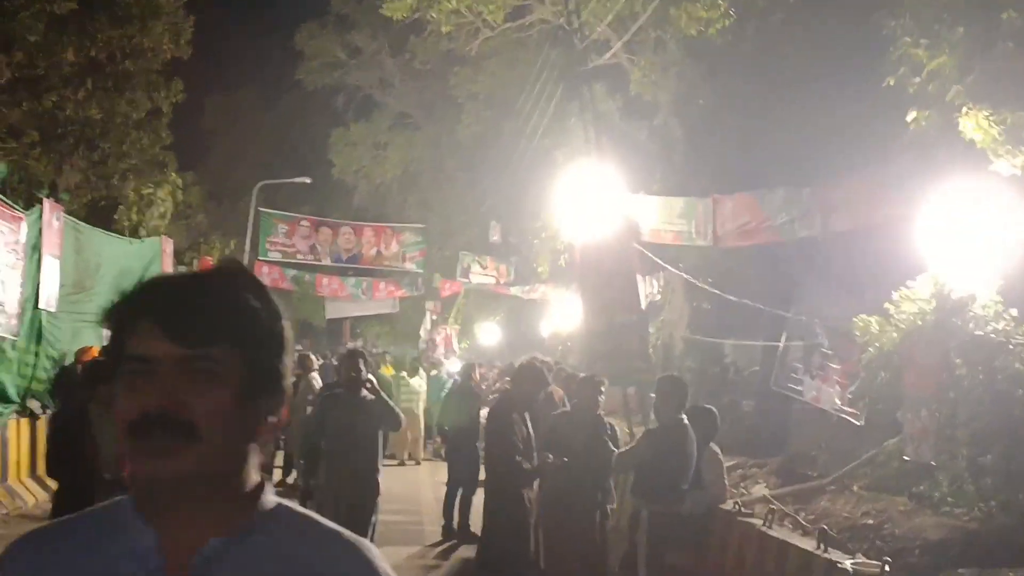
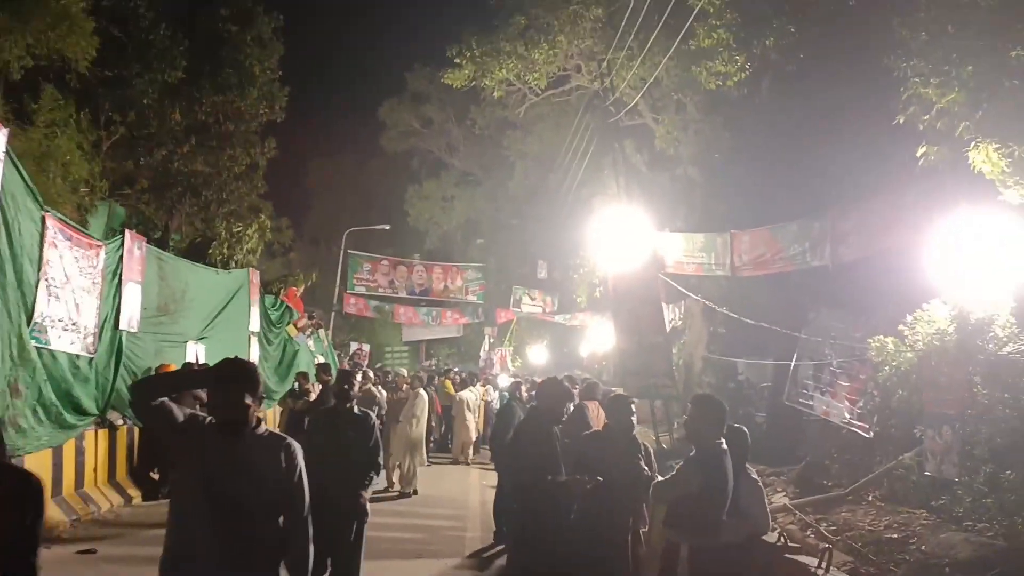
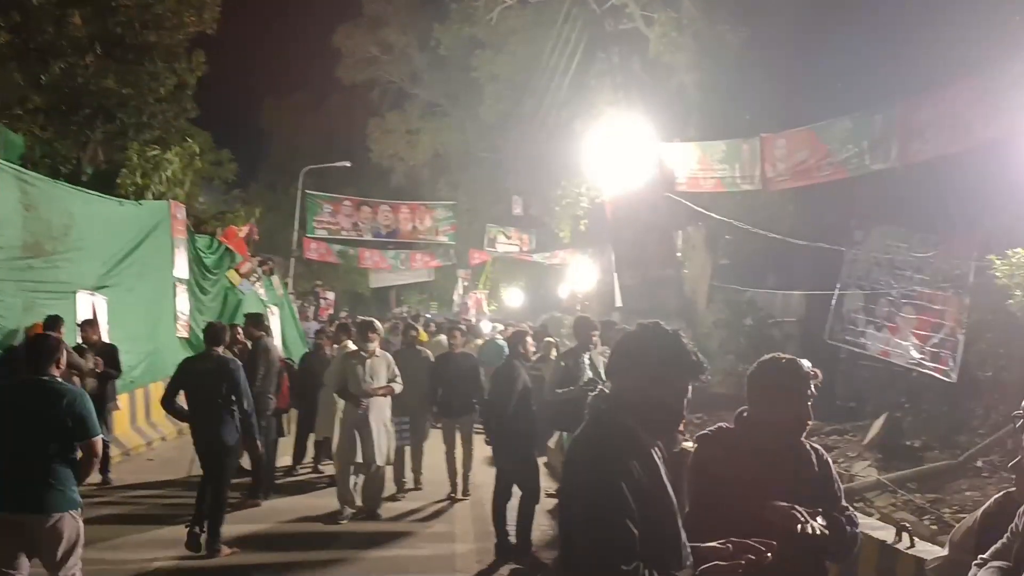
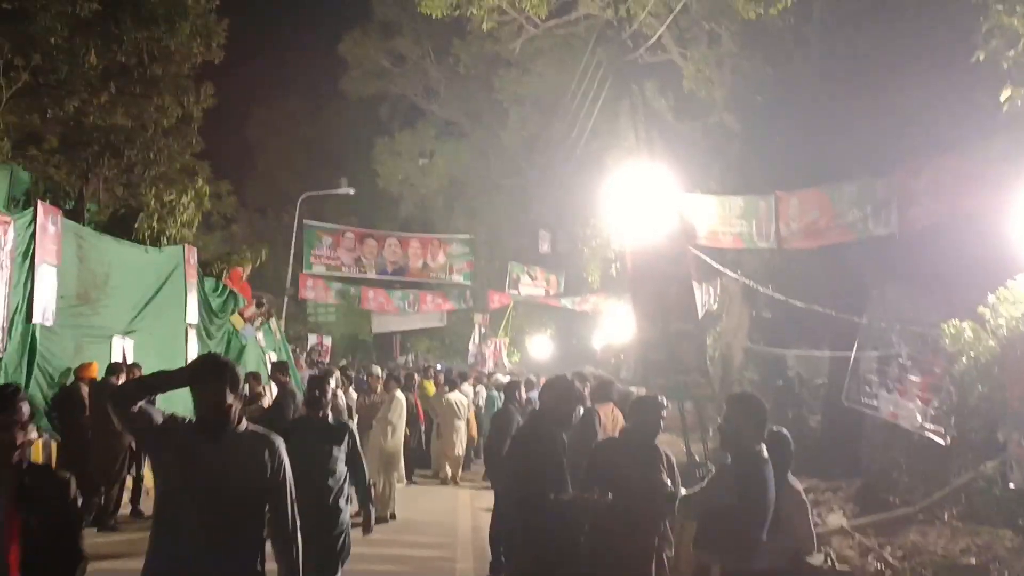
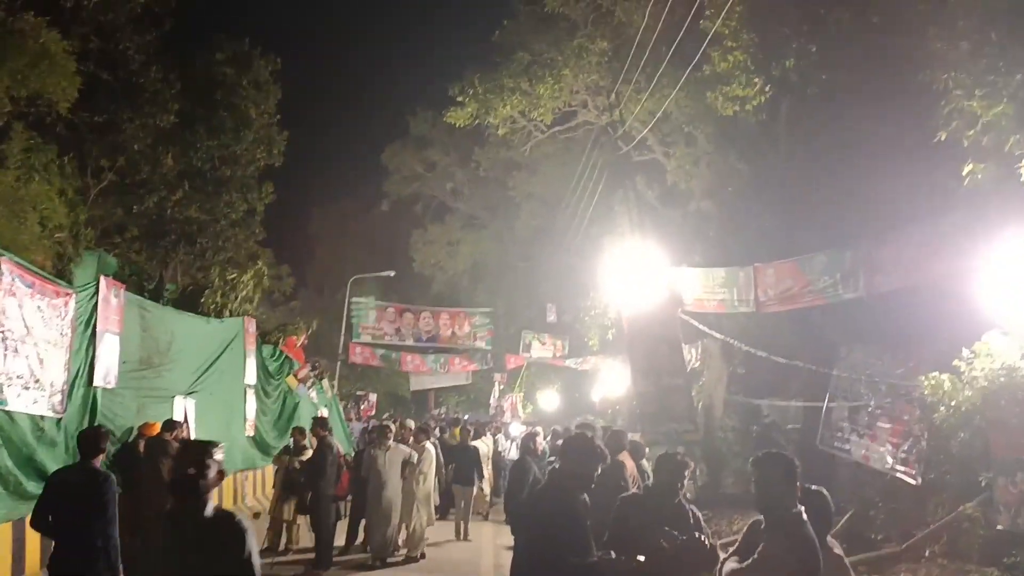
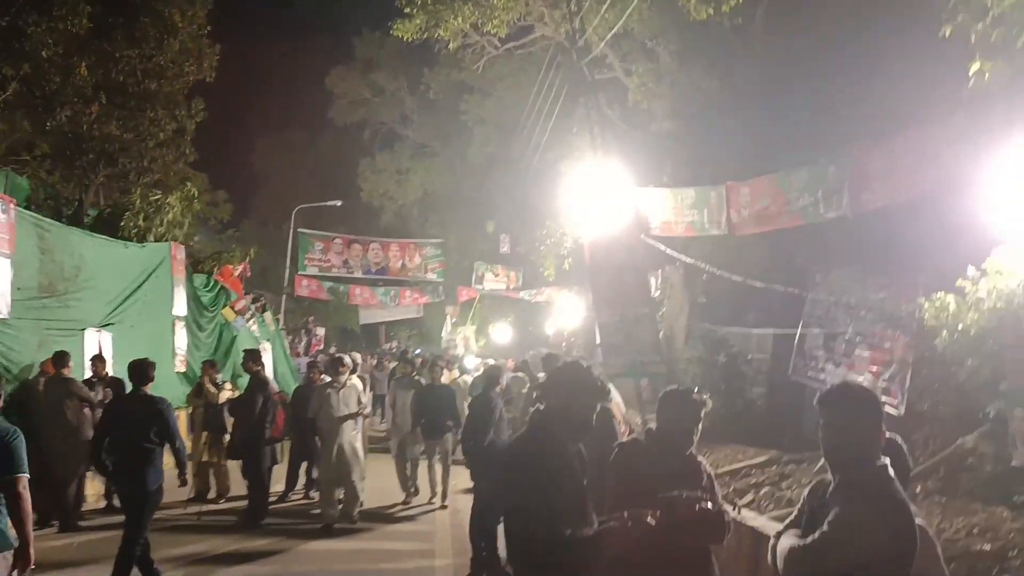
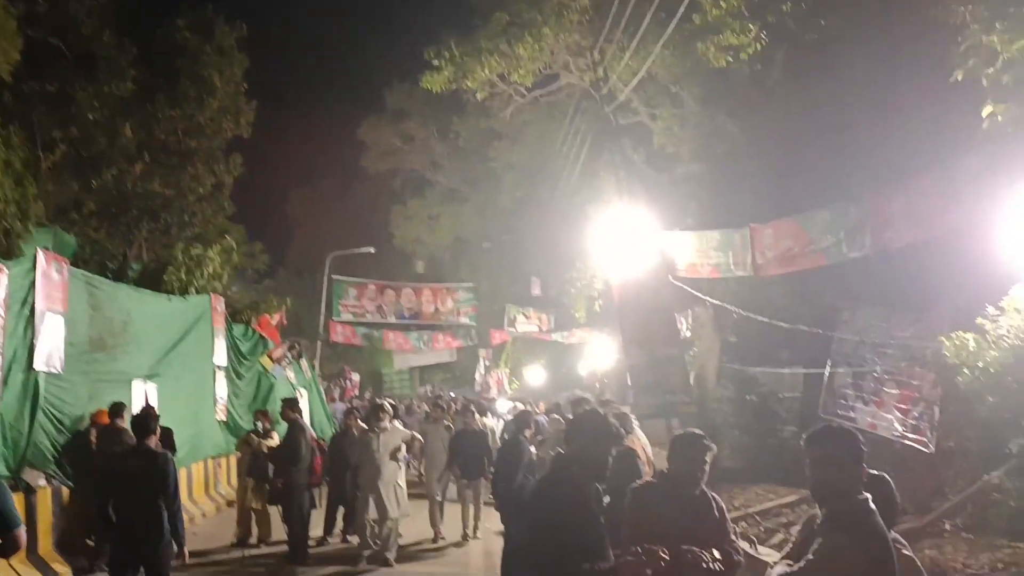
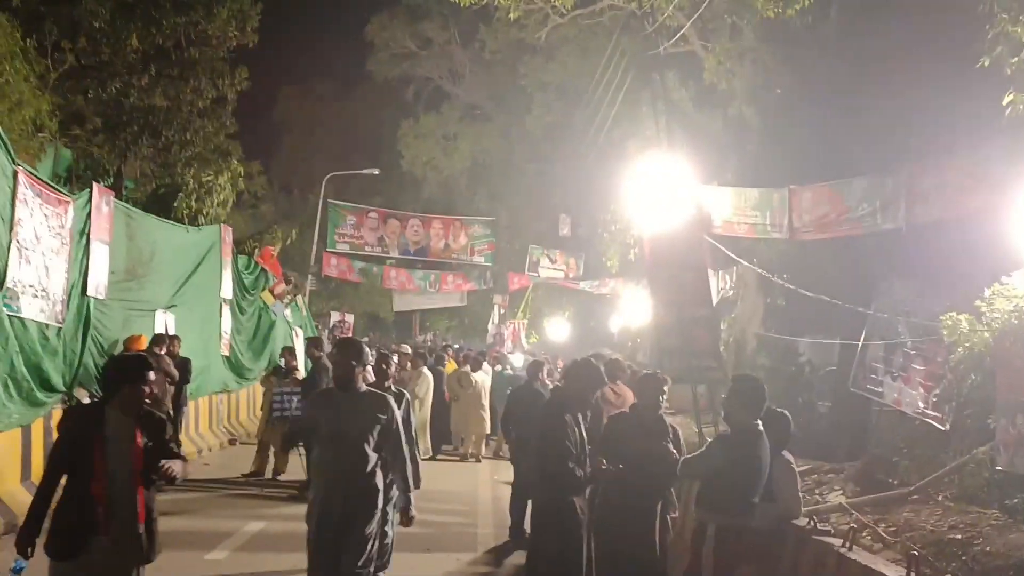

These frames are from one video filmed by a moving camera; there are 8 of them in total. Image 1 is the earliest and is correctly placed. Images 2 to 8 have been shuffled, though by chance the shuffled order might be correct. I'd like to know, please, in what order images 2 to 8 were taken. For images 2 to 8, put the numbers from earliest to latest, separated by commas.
8, 4, 2, 5, 7, 6, 3
